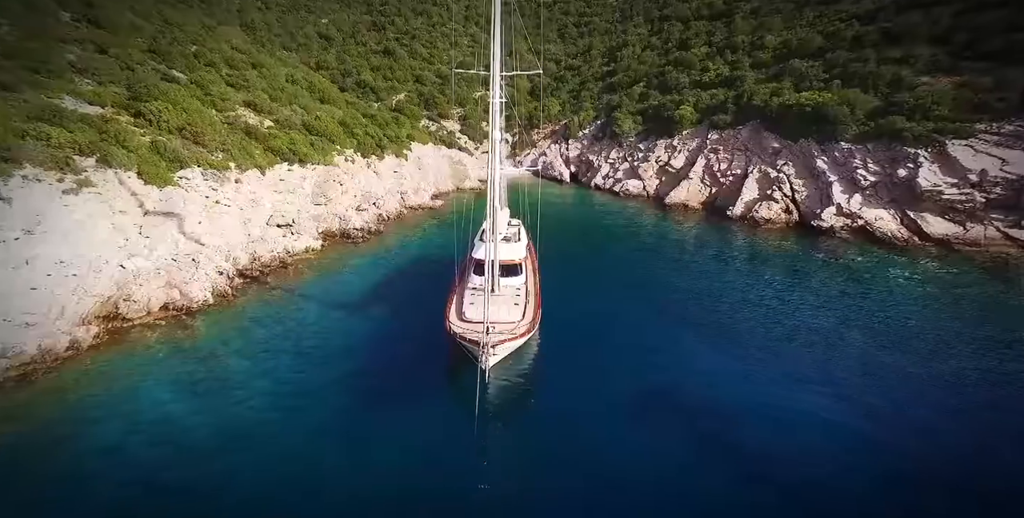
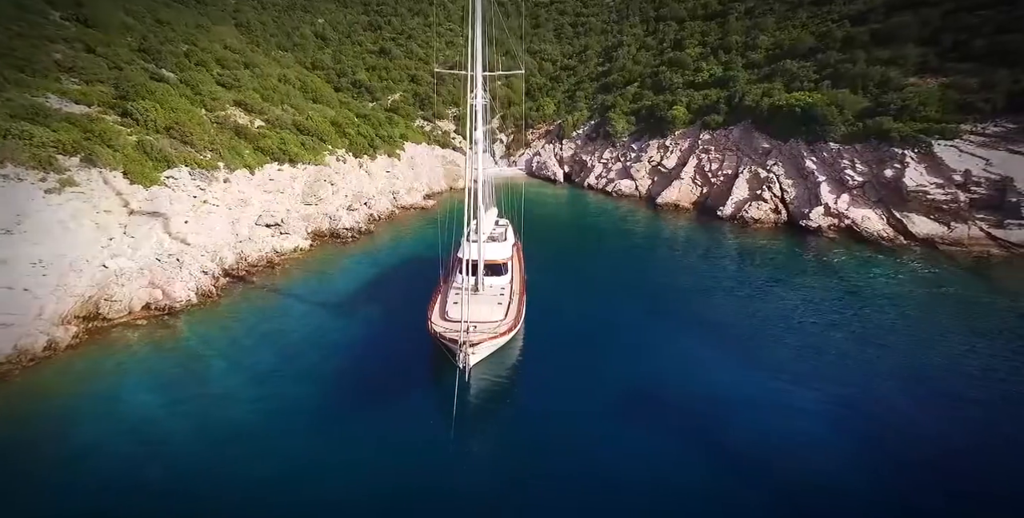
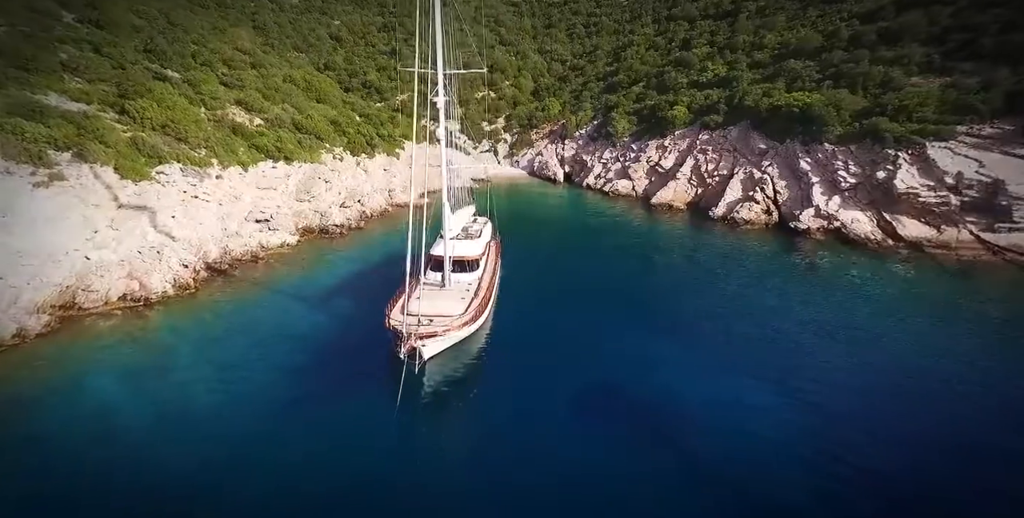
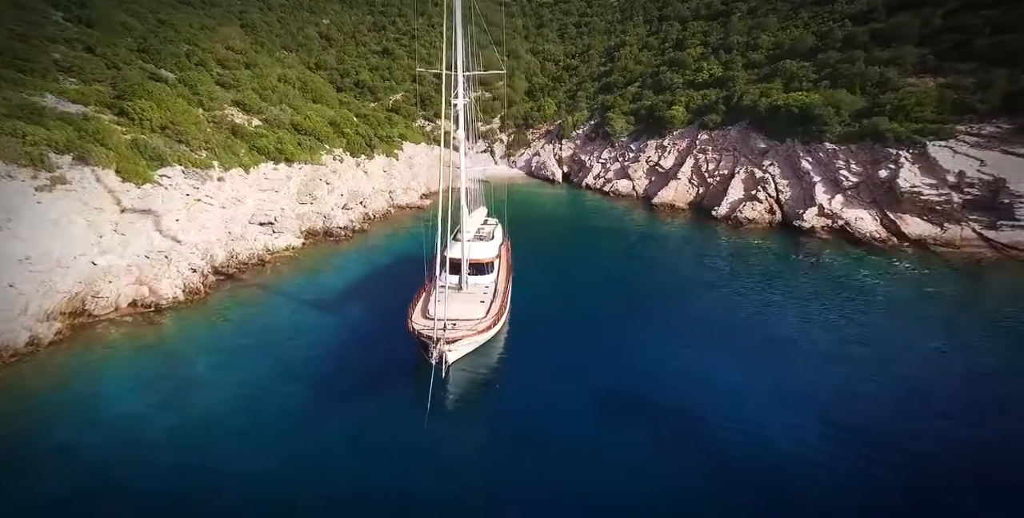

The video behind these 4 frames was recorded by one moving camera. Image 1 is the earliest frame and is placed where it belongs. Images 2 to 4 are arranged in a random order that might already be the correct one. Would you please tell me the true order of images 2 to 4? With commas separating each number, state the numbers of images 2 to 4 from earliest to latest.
2, 4, 3
